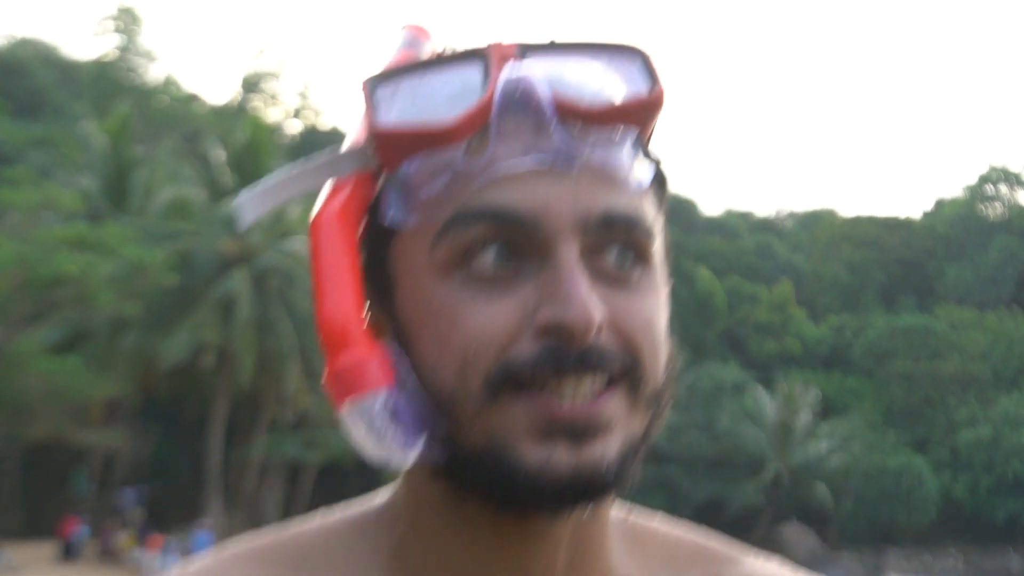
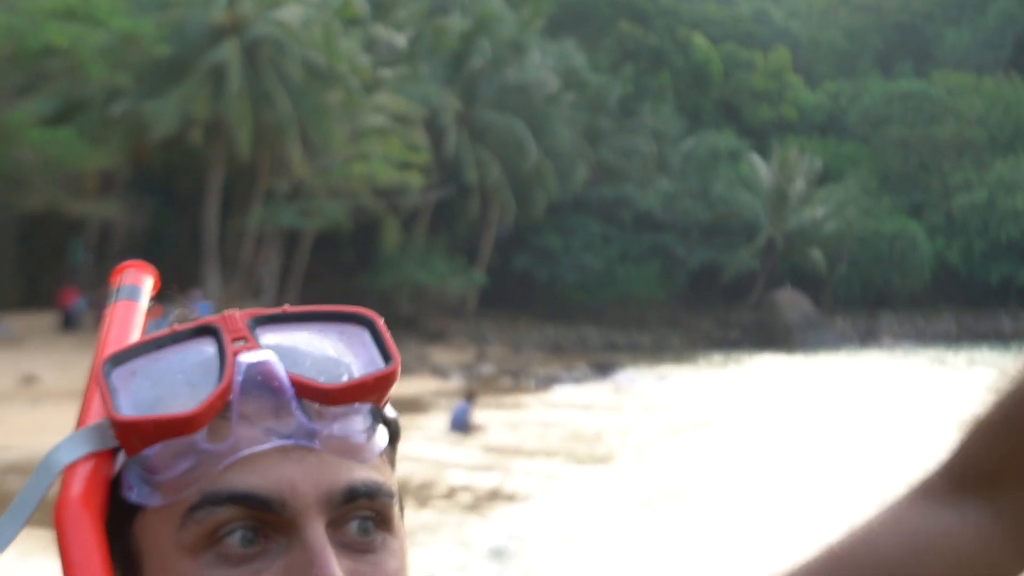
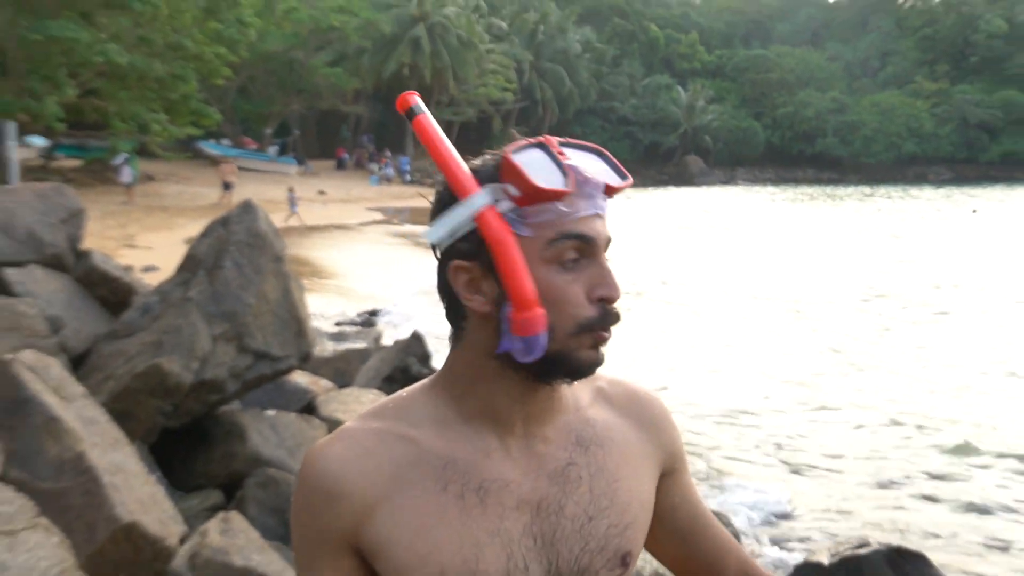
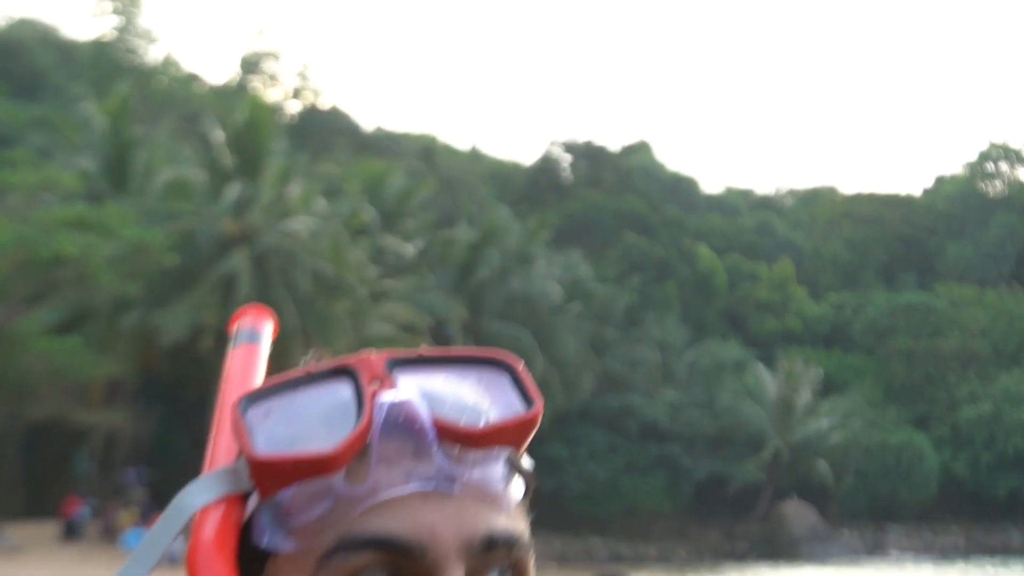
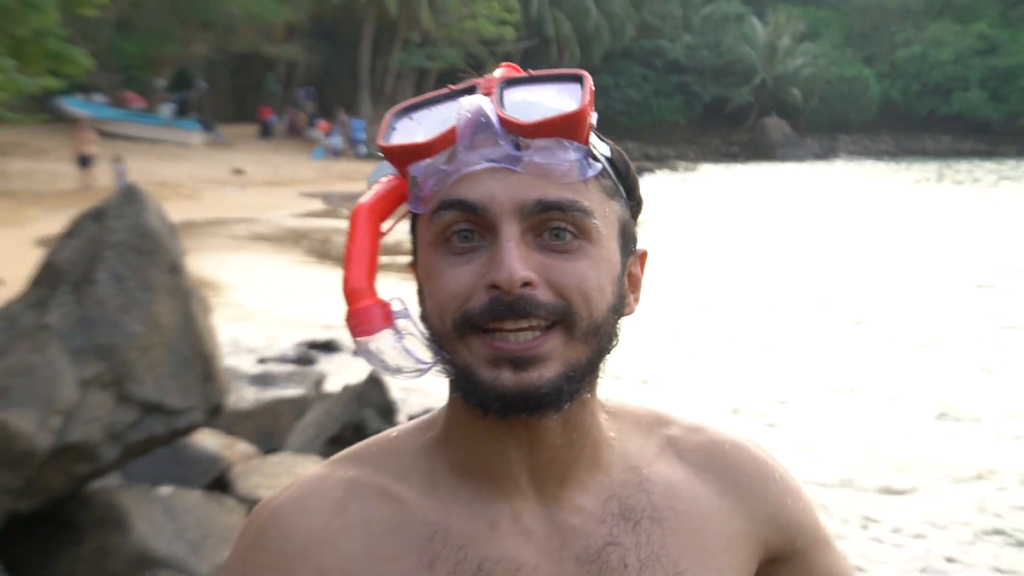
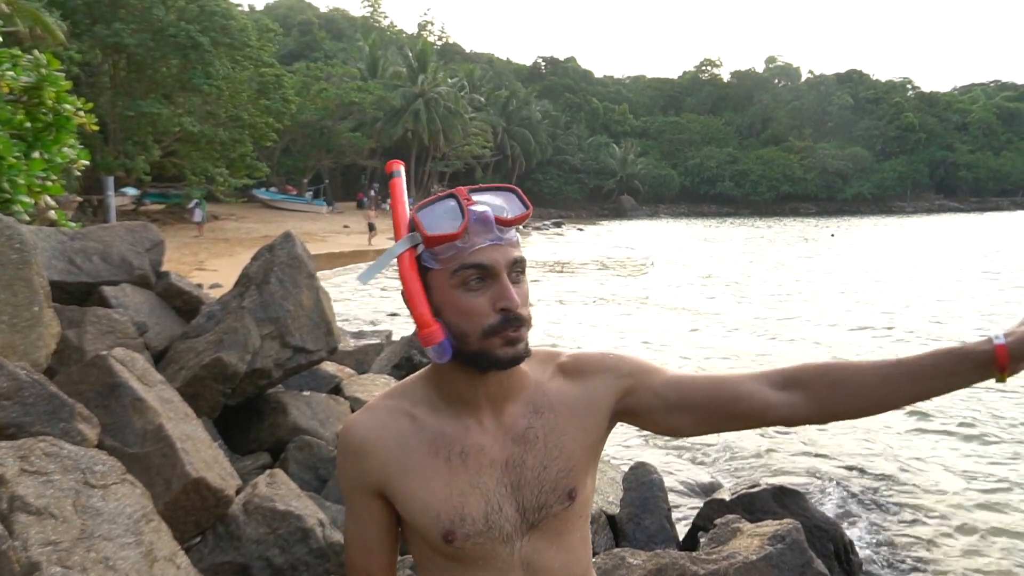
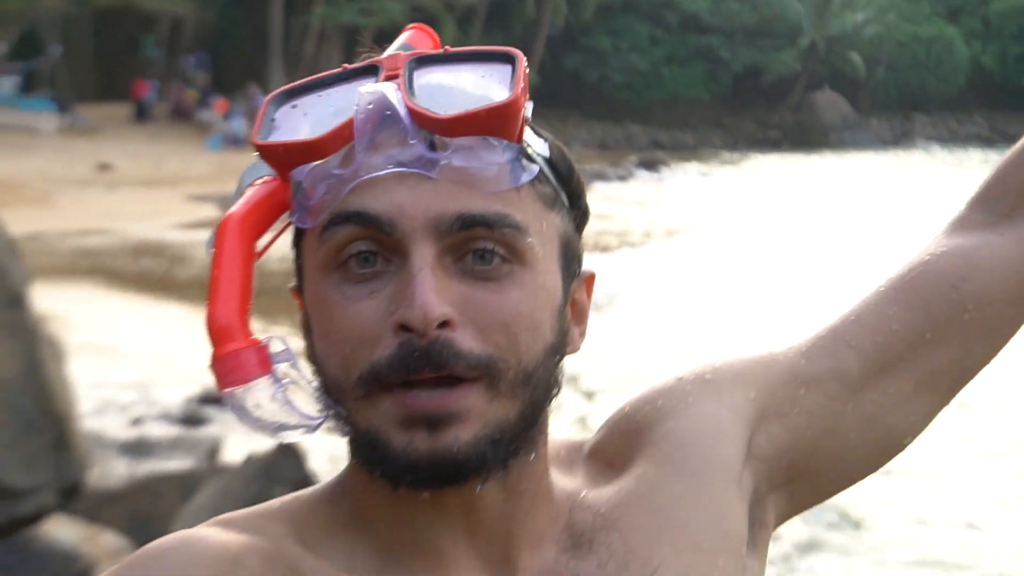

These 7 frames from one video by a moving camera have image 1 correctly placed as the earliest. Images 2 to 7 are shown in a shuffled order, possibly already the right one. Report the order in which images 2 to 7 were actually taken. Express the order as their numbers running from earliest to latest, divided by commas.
4, 2, 7, 5, 3, 6
